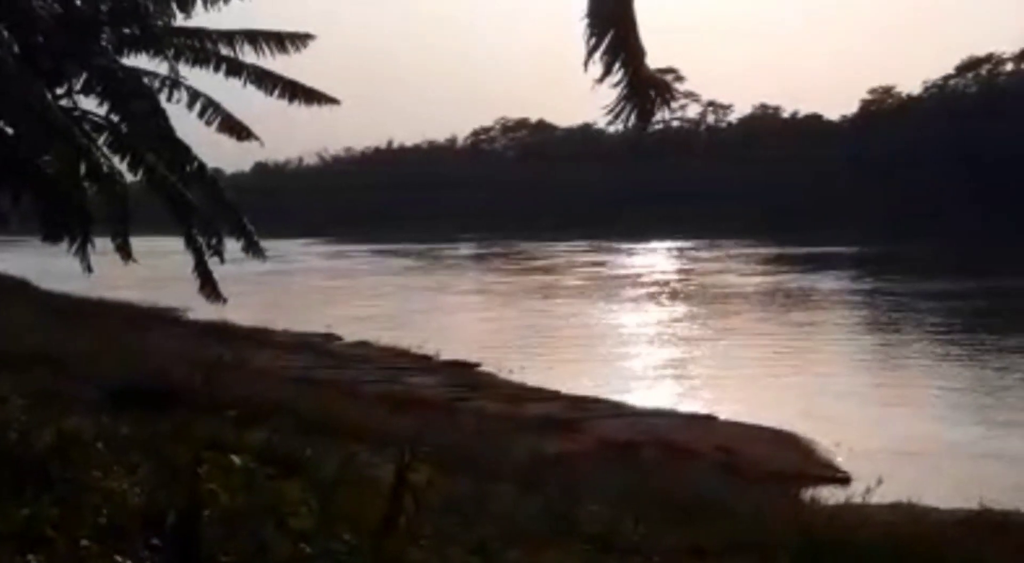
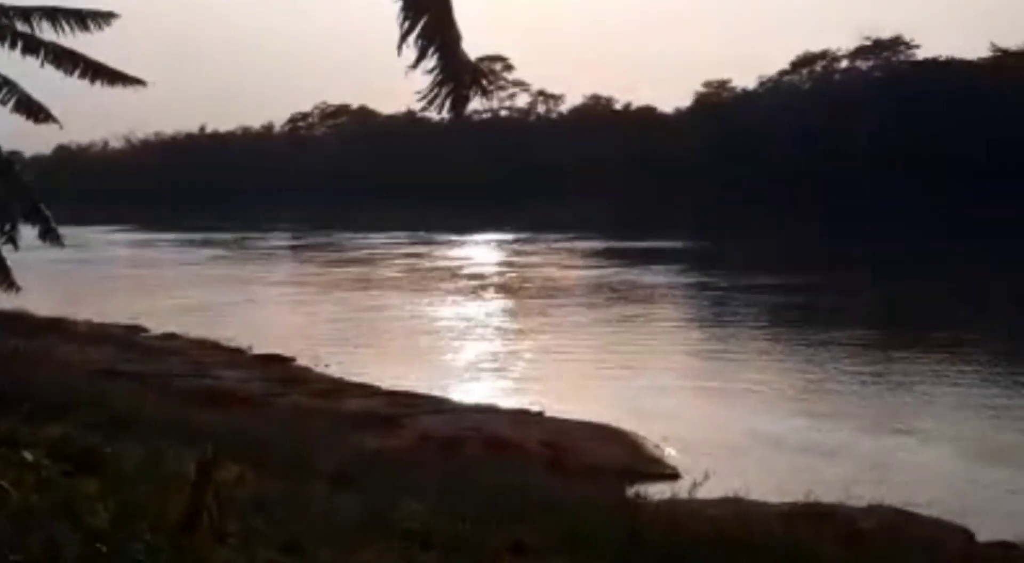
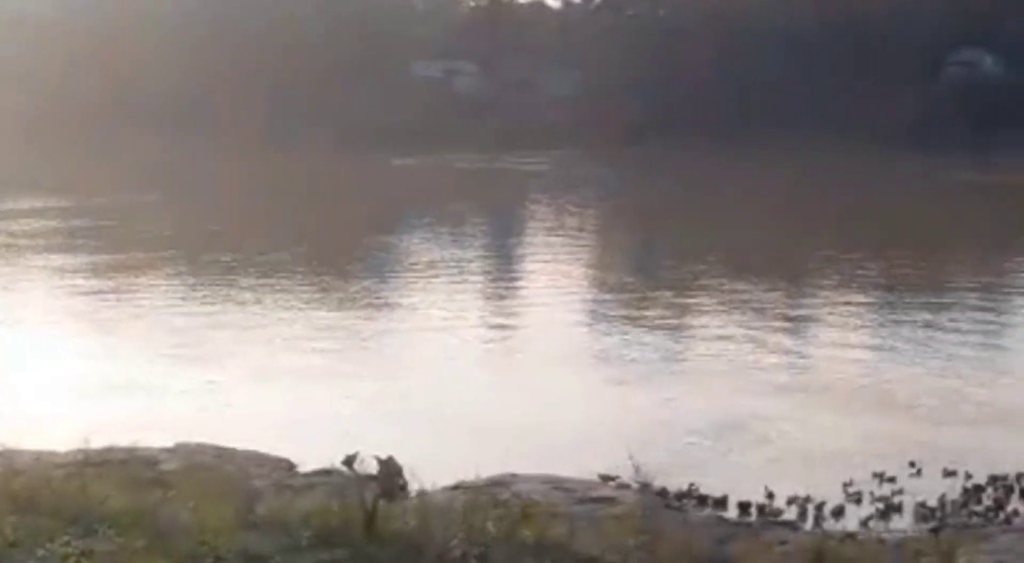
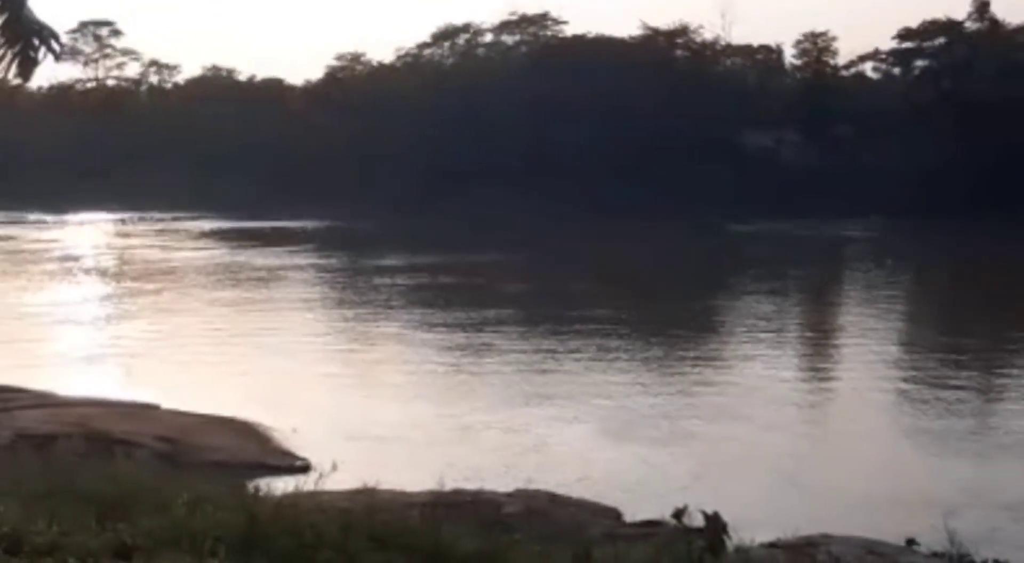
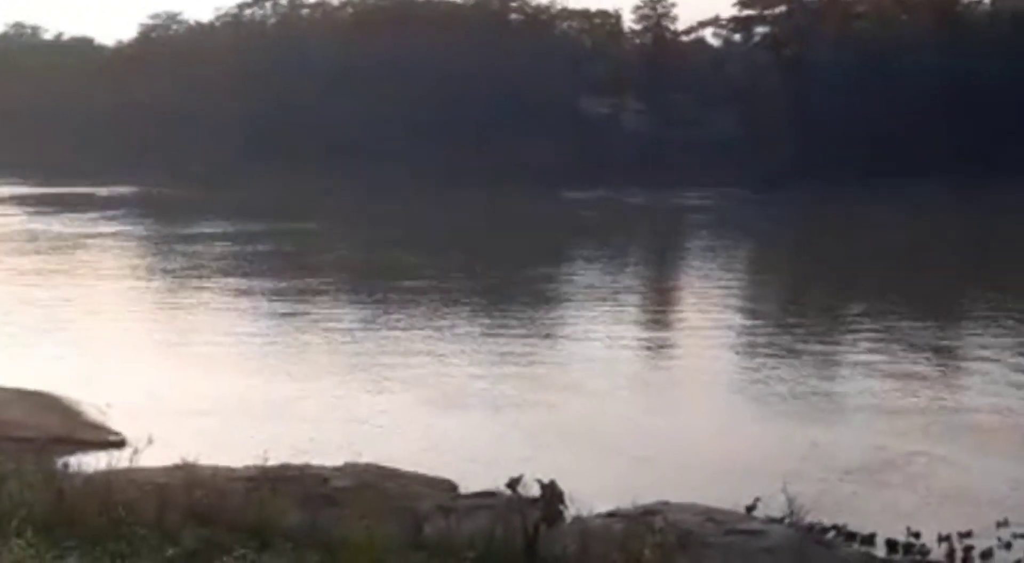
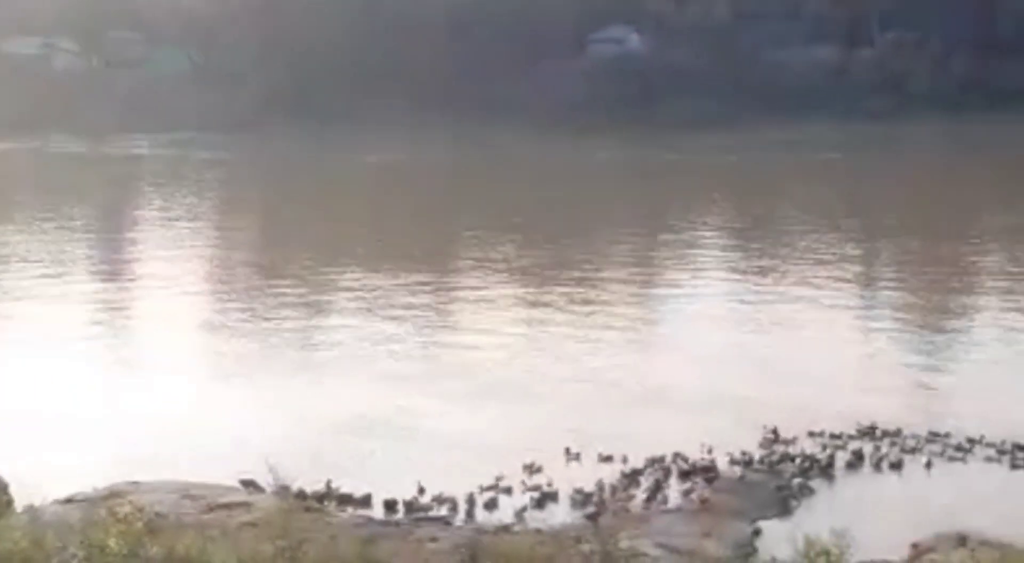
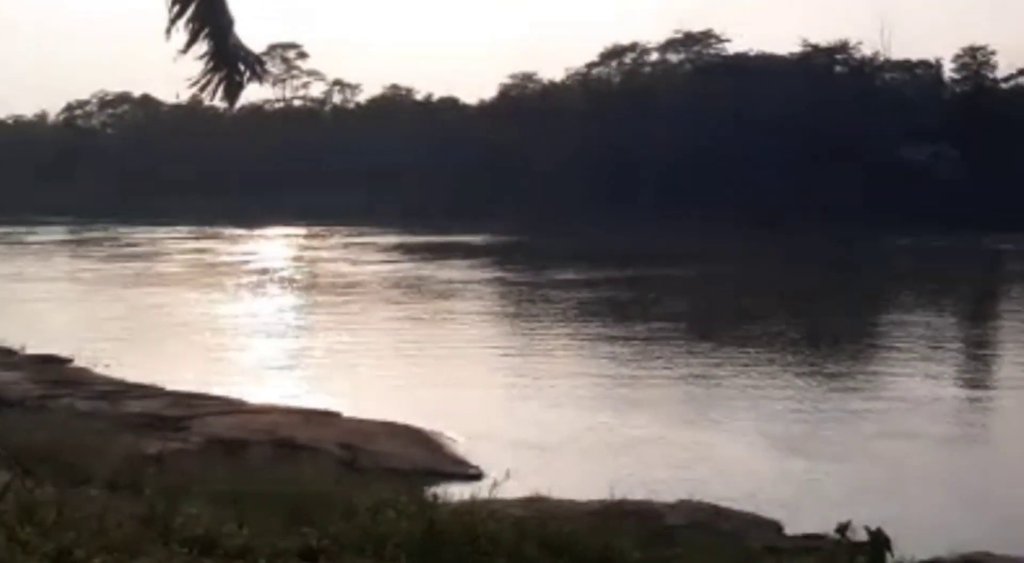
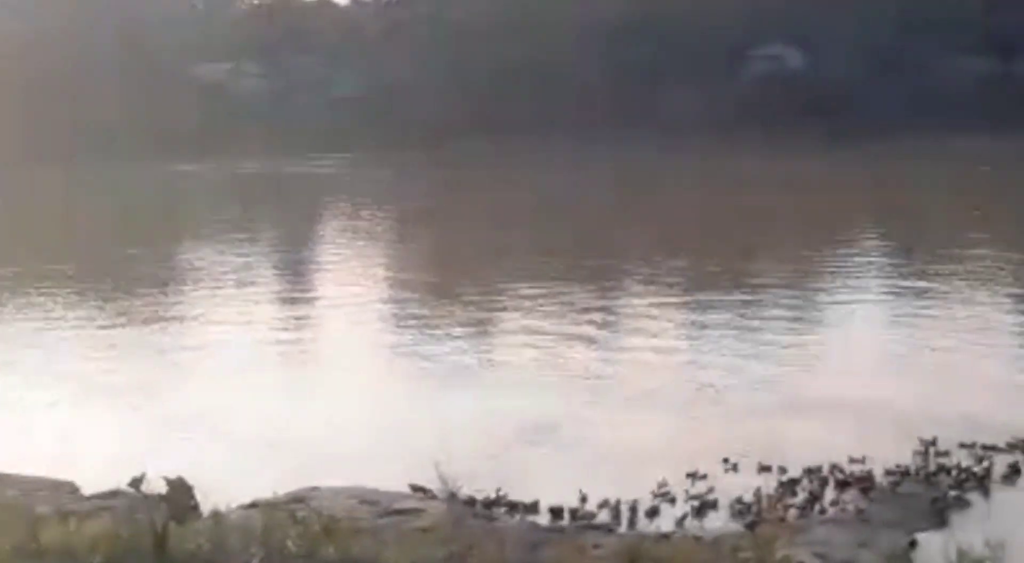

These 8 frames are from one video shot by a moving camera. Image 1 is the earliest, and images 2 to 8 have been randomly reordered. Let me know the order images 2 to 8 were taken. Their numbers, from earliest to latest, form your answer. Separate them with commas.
2, 7, 4, 5, 3, 8, 6
